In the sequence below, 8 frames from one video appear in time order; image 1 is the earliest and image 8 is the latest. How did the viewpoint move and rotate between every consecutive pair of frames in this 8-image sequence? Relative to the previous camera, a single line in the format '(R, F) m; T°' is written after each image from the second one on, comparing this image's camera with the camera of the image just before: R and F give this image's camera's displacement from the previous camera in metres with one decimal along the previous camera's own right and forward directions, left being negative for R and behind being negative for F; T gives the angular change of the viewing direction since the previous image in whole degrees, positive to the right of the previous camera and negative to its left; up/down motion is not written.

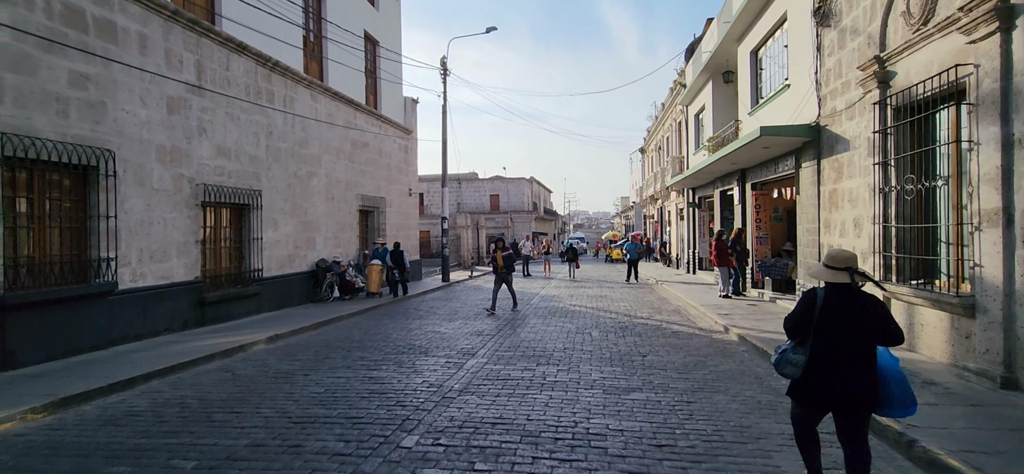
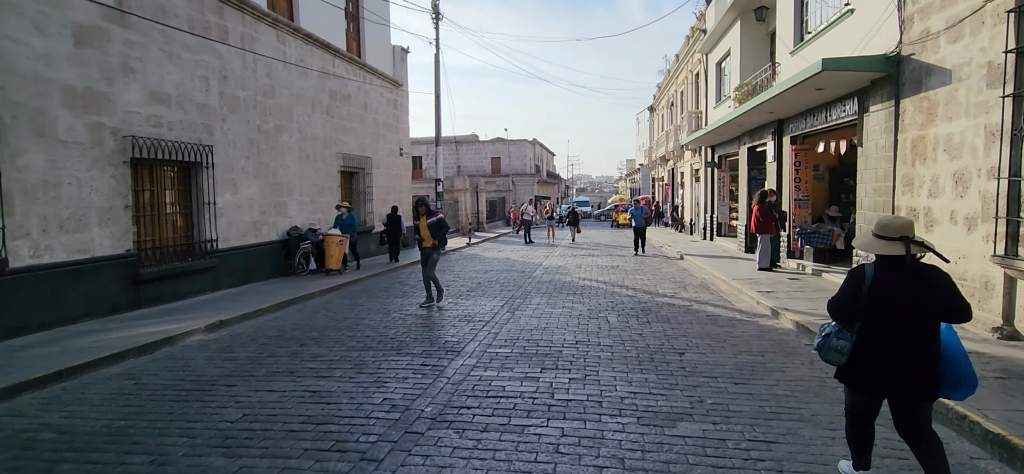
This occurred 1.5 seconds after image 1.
(+0.1, +2.0) m; 0°
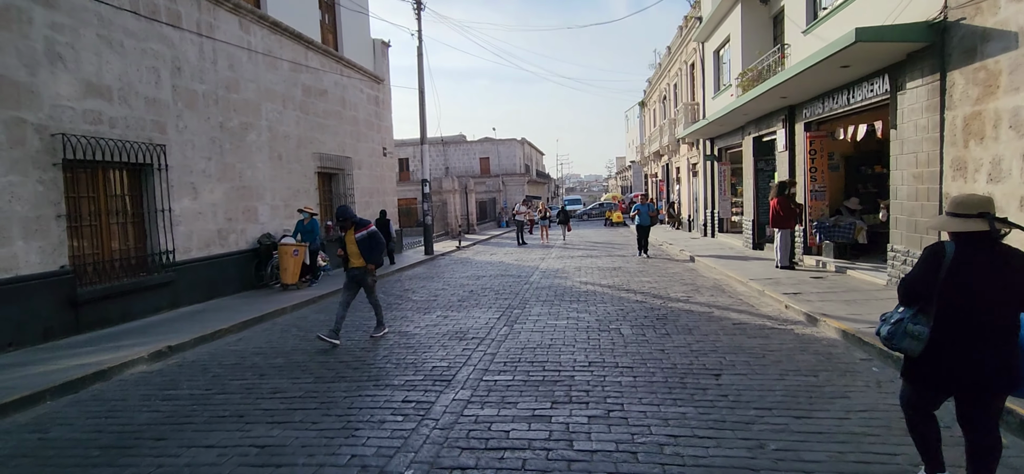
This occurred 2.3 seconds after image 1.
(-0.1, +1.1) m; +1°
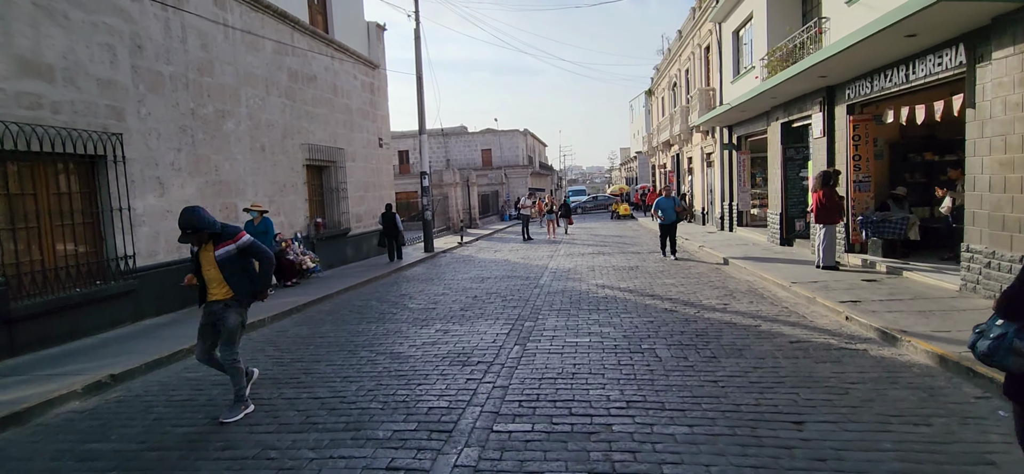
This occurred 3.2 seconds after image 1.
(-0.1, +1.2) m; 0°
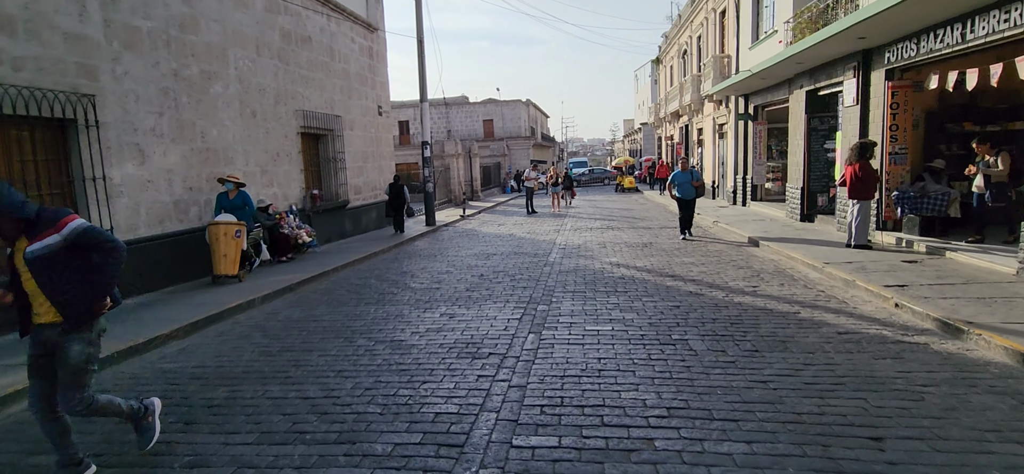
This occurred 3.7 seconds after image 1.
(-0.2, +0.7) m; 0°
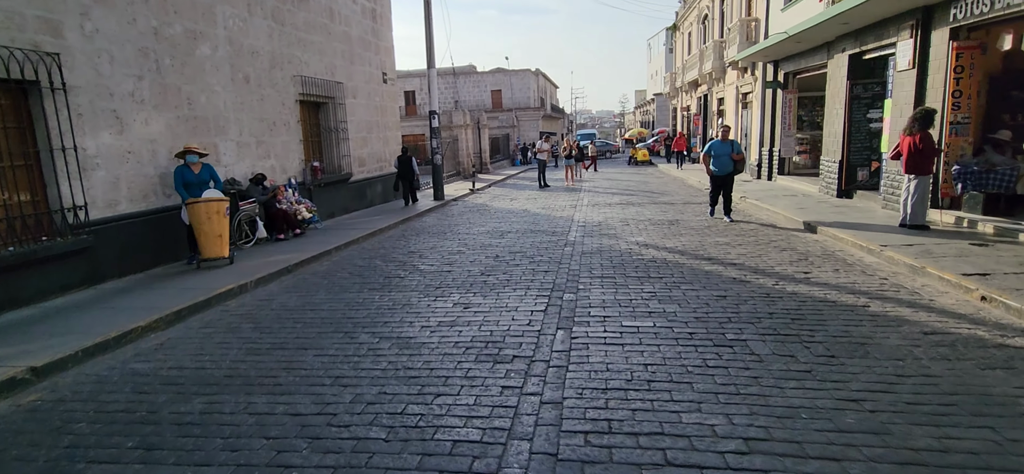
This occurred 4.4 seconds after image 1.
(-0.2, +0.8) m; -1°
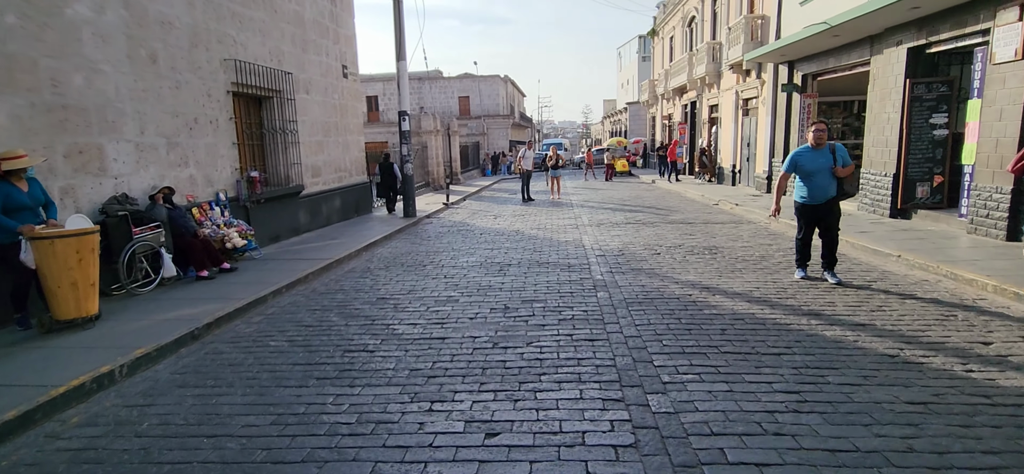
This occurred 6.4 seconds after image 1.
(-0.6, +2.6) m; +4°
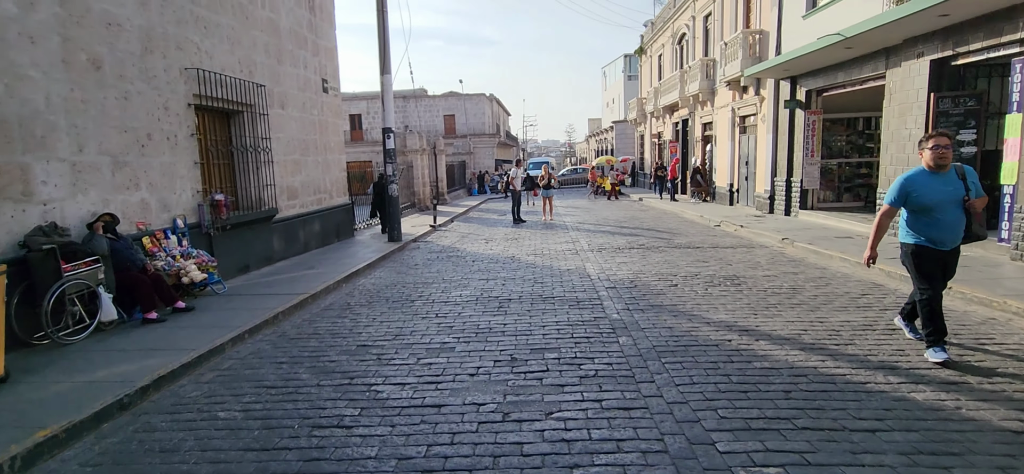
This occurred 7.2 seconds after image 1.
(-0.2, +1.0) m; +2°
